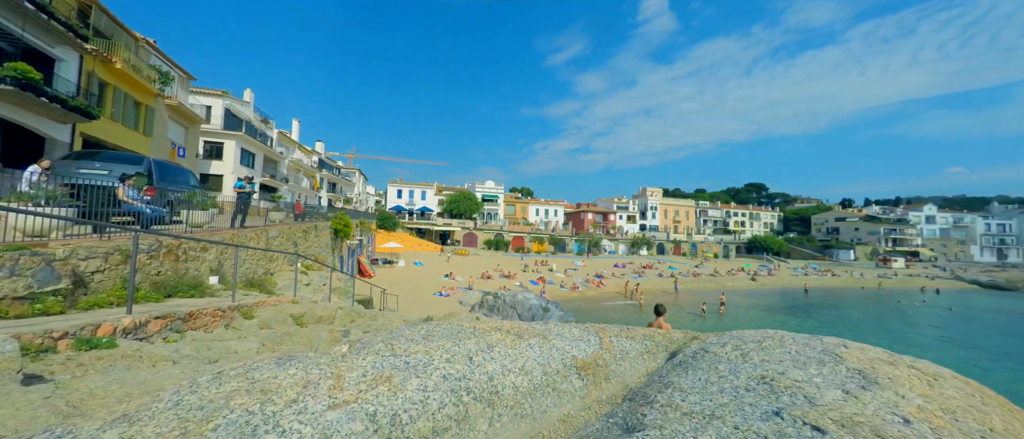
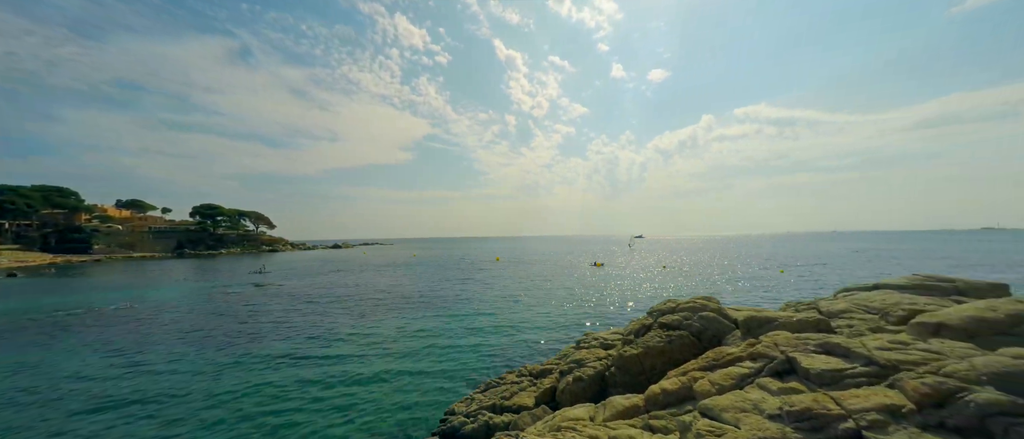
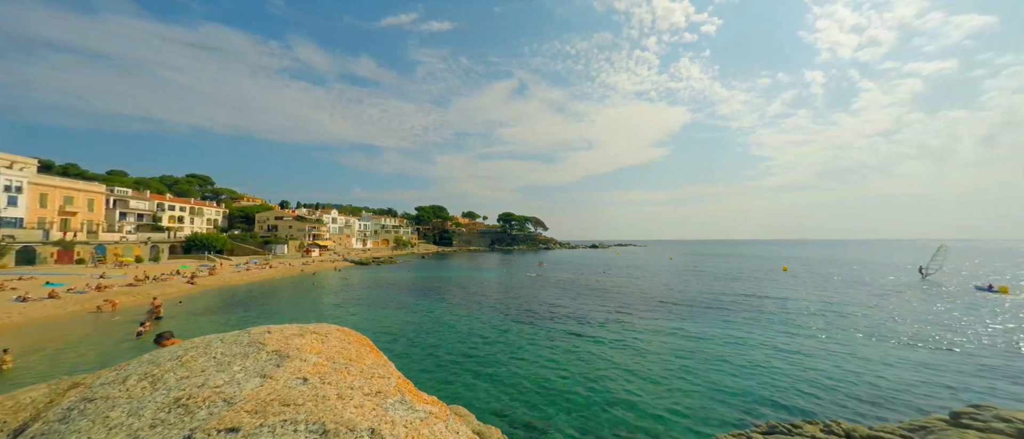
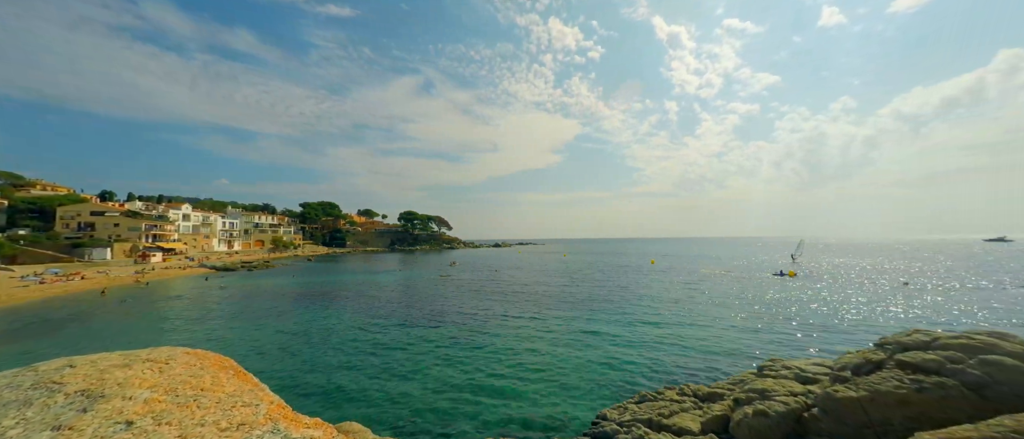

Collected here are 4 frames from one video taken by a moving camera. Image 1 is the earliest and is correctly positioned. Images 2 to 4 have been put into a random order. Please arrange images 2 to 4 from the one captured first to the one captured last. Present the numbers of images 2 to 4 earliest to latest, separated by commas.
3, 4, 2
